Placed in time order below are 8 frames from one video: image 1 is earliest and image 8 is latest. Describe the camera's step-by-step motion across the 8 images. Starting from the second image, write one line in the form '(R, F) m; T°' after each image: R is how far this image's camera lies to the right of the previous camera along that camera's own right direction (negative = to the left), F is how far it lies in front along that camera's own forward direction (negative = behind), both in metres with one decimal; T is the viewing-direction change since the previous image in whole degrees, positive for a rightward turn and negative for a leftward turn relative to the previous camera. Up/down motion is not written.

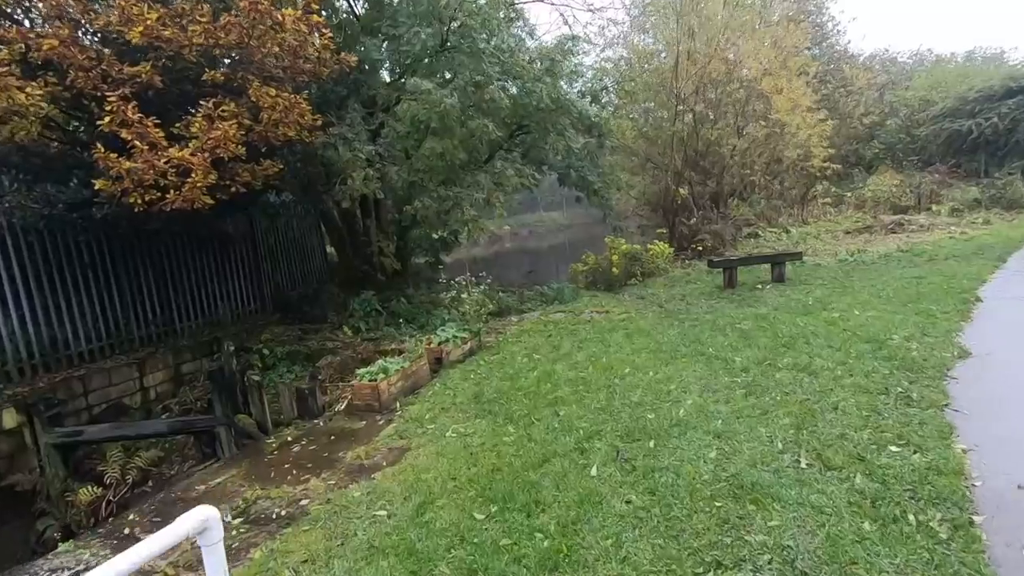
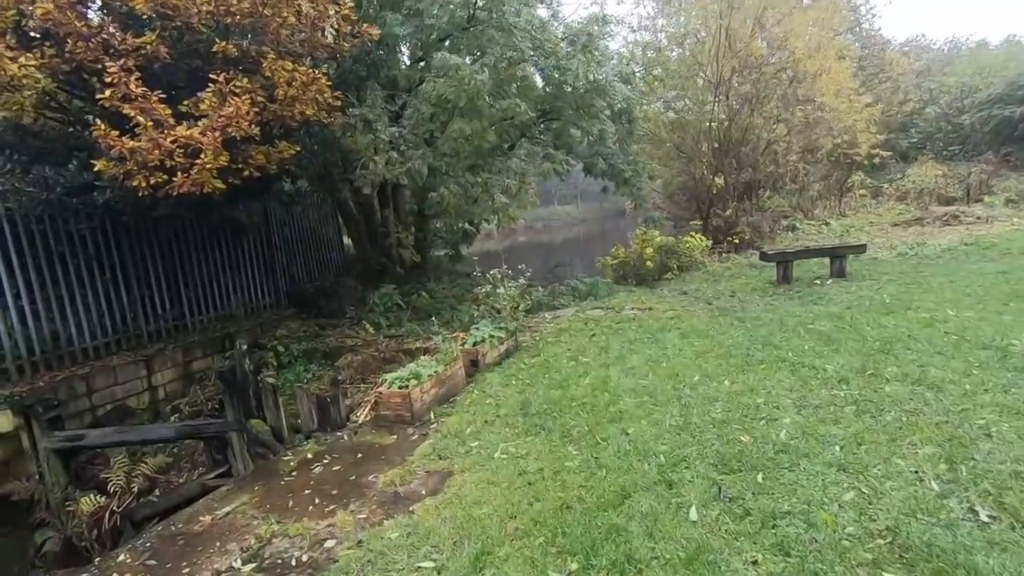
(-0.3, +0.5) m; -1°
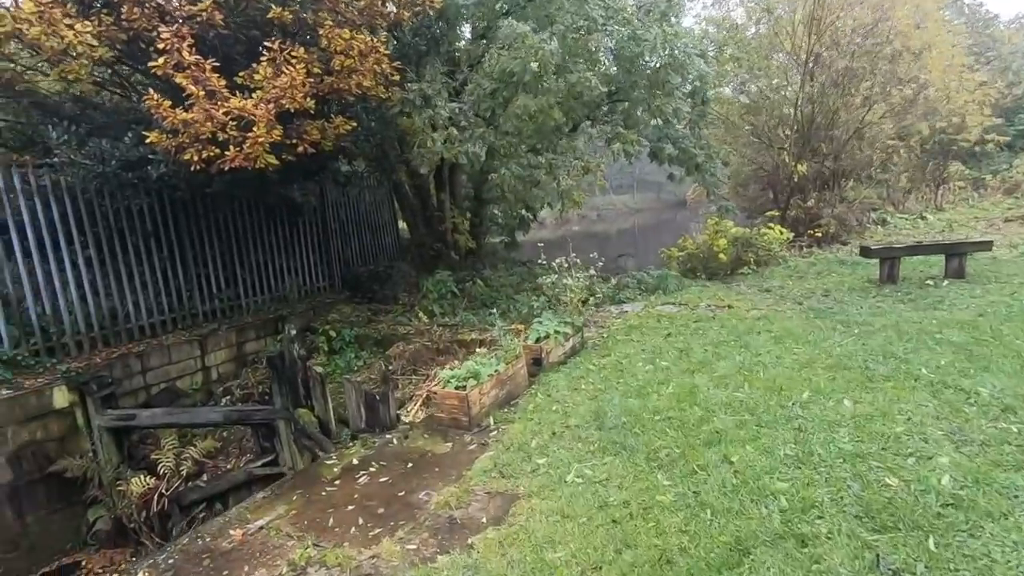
(-0.1, +0.4) m; -5°
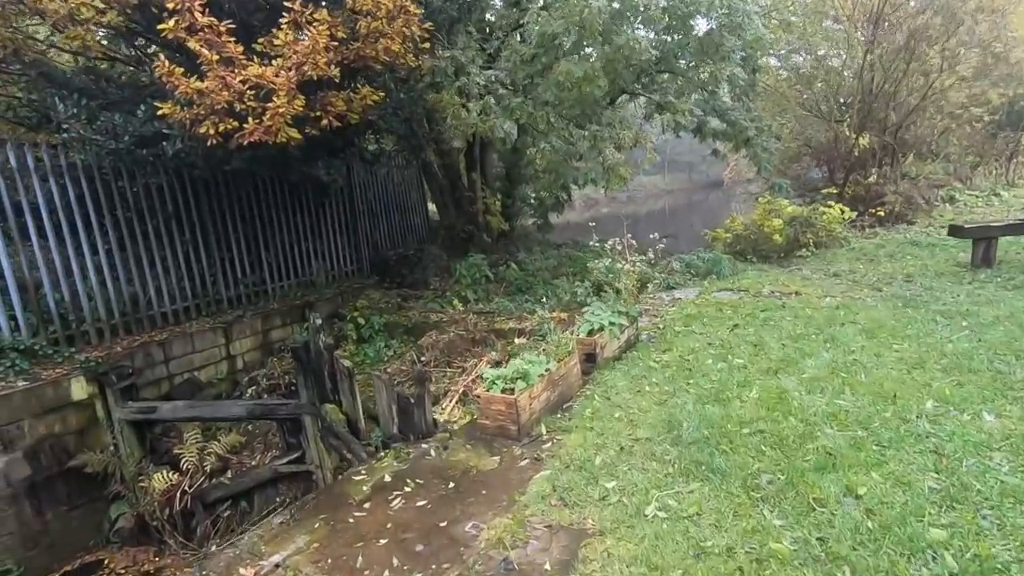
(-0.1, +0.4) m; -3°
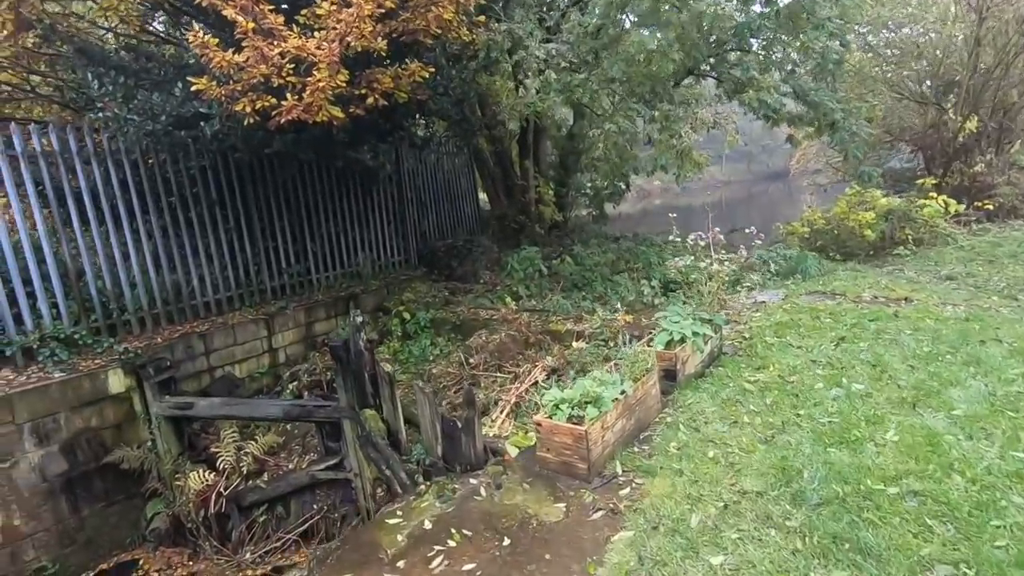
(-0.1, +0.5) m; -5°
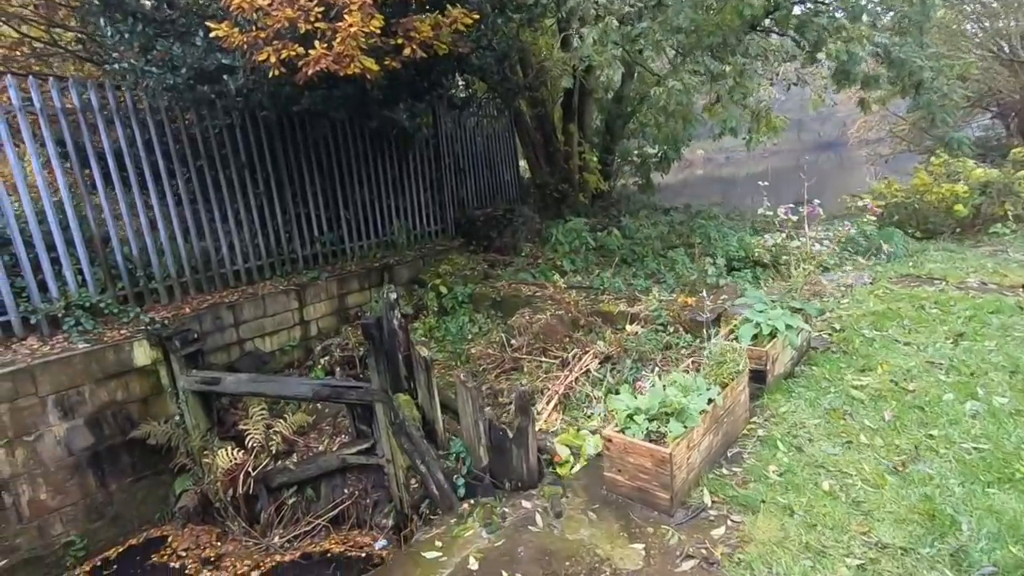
(-0.1, +0.4) m; -3°
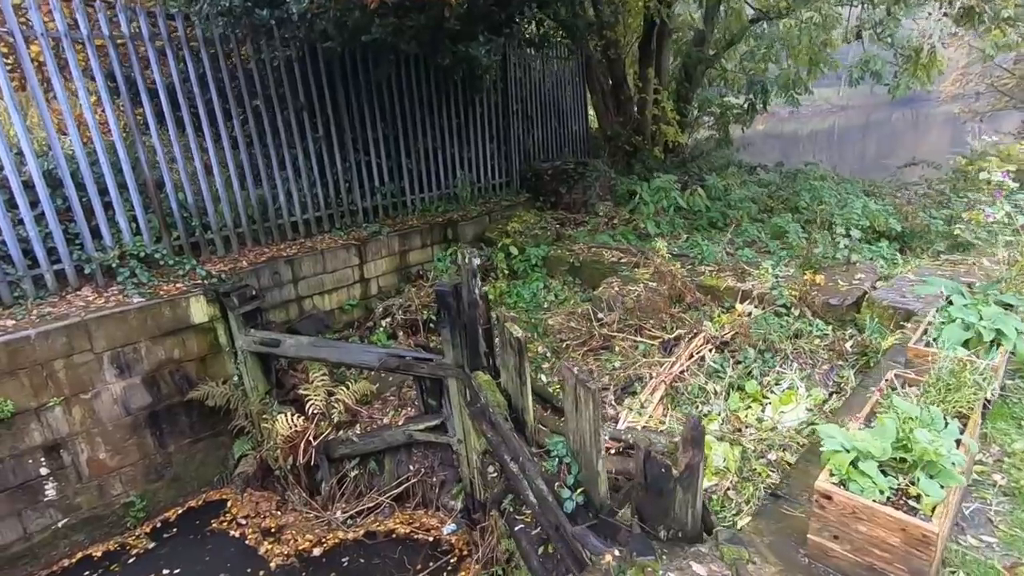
(-0.3, +0.5) m; -4°
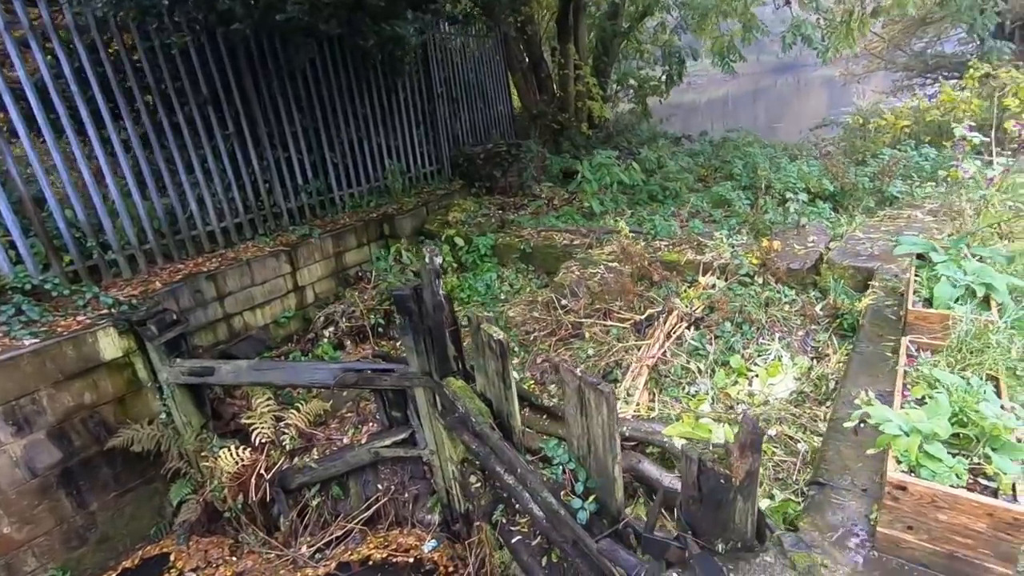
(-0.2, +0.2) m; +8°
